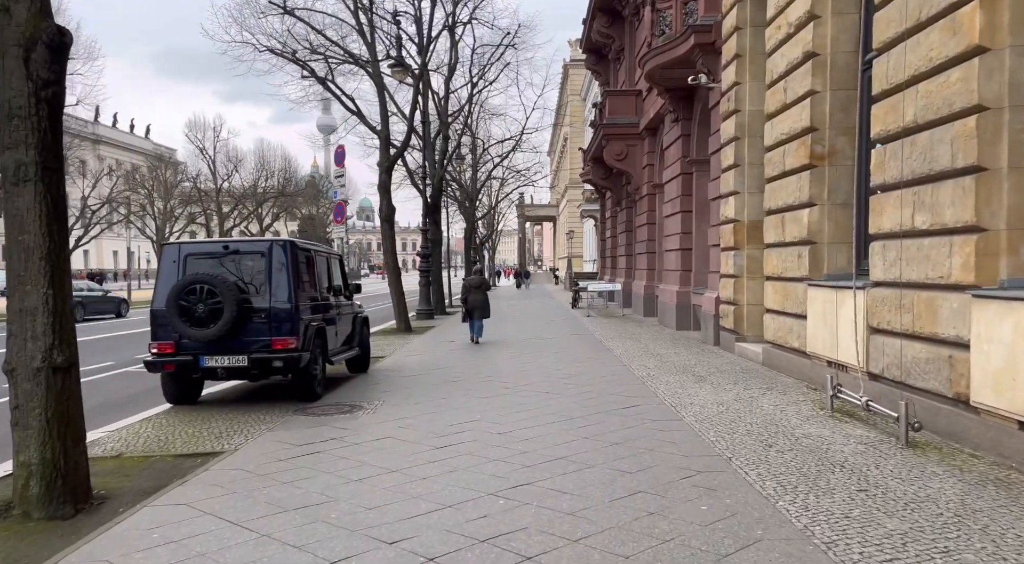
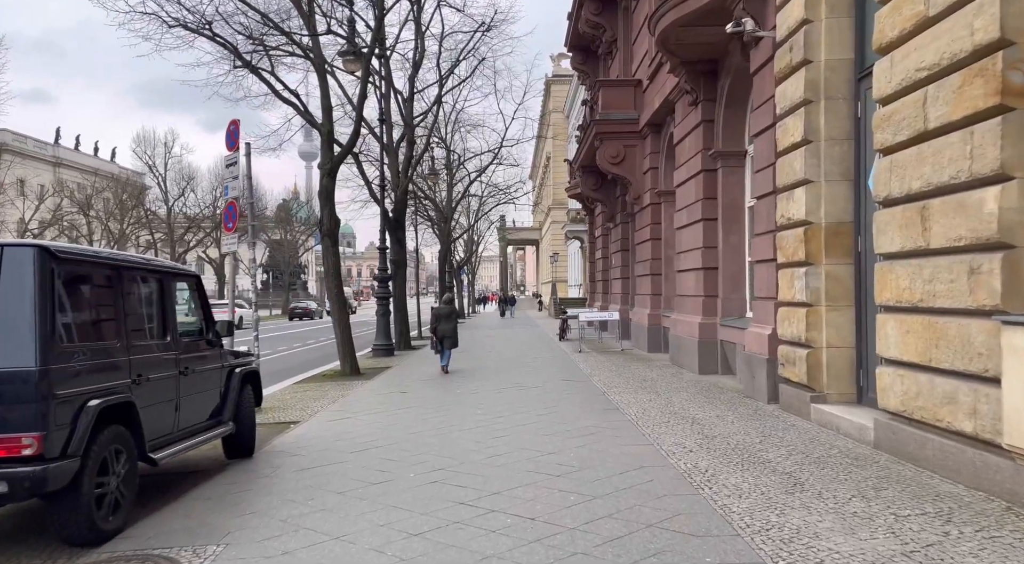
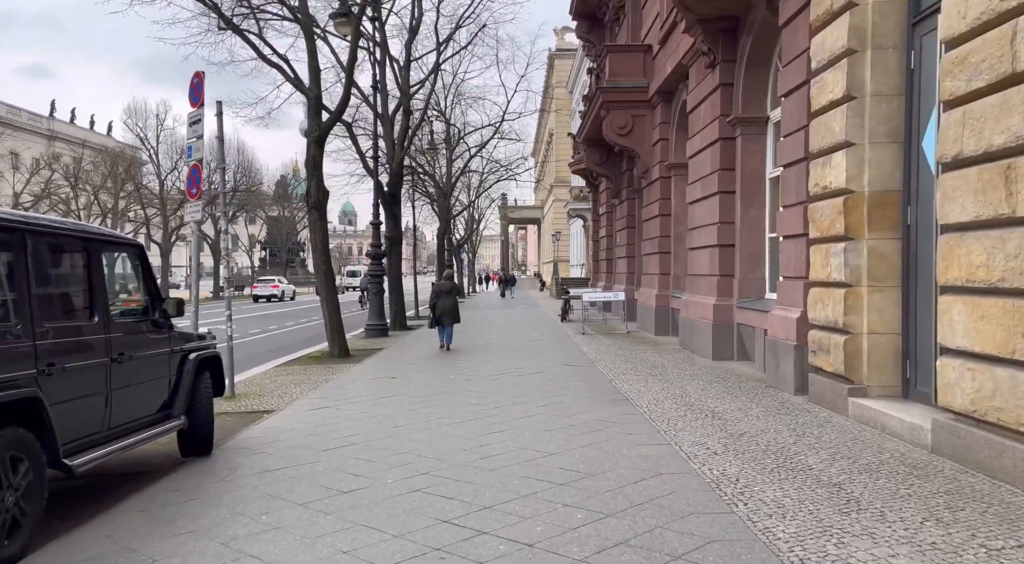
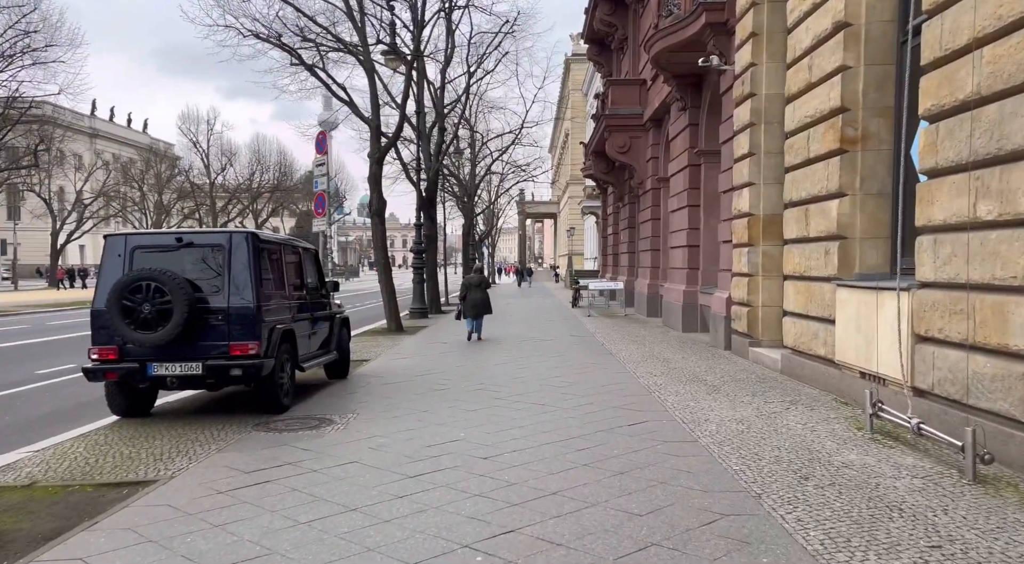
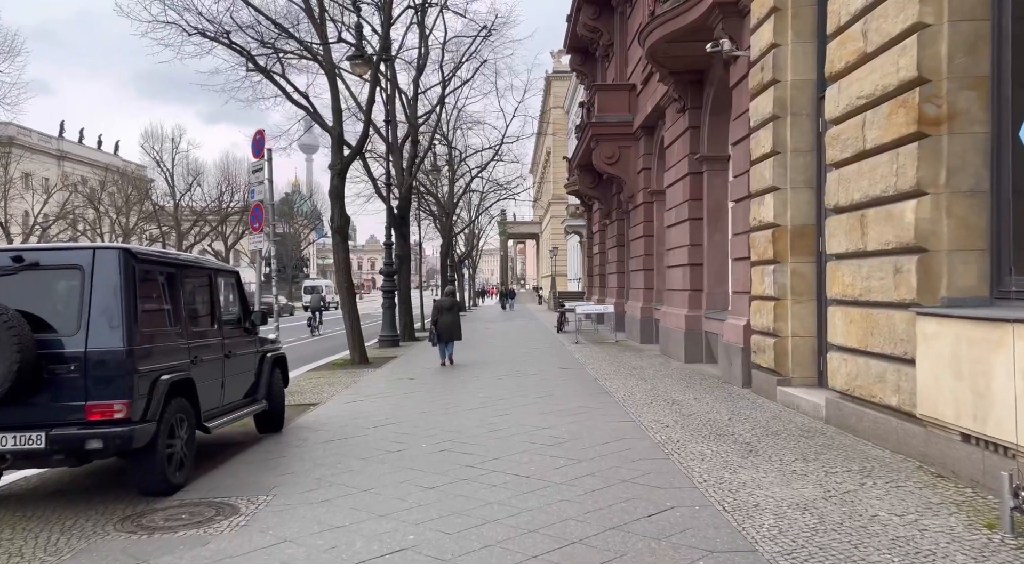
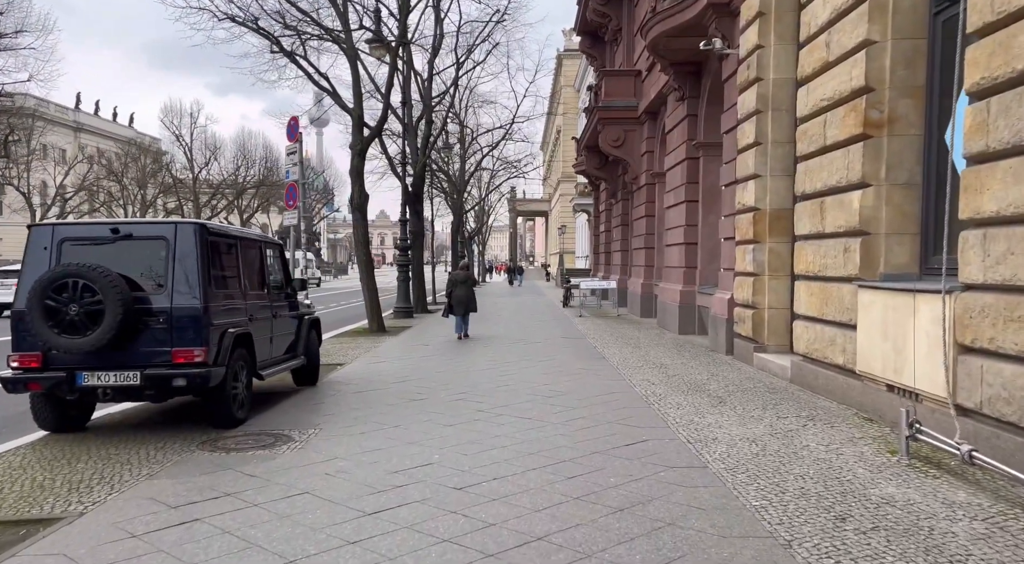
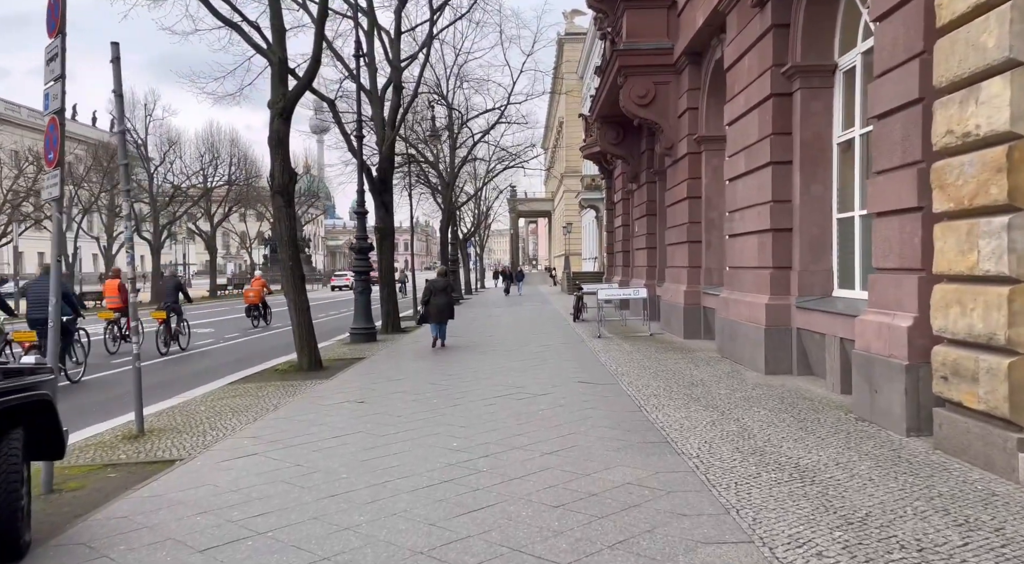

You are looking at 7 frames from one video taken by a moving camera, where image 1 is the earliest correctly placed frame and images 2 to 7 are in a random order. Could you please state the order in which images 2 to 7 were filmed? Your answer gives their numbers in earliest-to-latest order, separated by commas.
4, 6, 5, 2, 3, 7
